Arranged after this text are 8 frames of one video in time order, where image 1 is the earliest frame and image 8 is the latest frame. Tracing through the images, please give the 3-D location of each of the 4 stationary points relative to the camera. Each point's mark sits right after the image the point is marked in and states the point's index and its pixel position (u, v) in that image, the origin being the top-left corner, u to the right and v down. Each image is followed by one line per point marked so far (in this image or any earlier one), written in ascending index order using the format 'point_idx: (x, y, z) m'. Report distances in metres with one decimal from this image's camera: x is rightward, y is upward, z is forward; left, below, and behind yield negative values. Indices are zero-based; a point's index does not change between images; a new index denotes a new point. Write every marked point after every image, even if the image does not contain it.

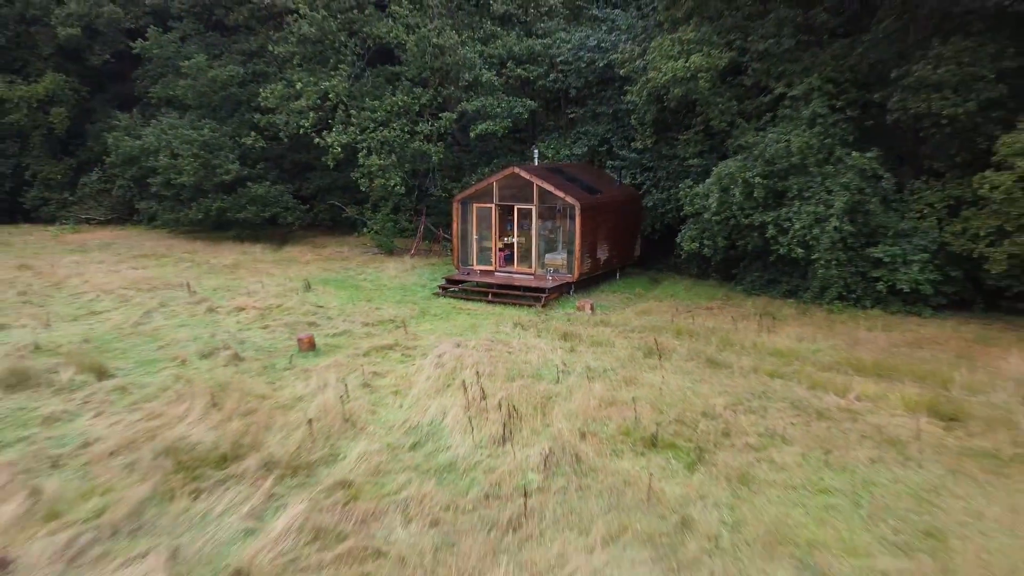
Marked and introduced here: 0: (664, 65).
0: (+2.3, +3.3, +9.7) m
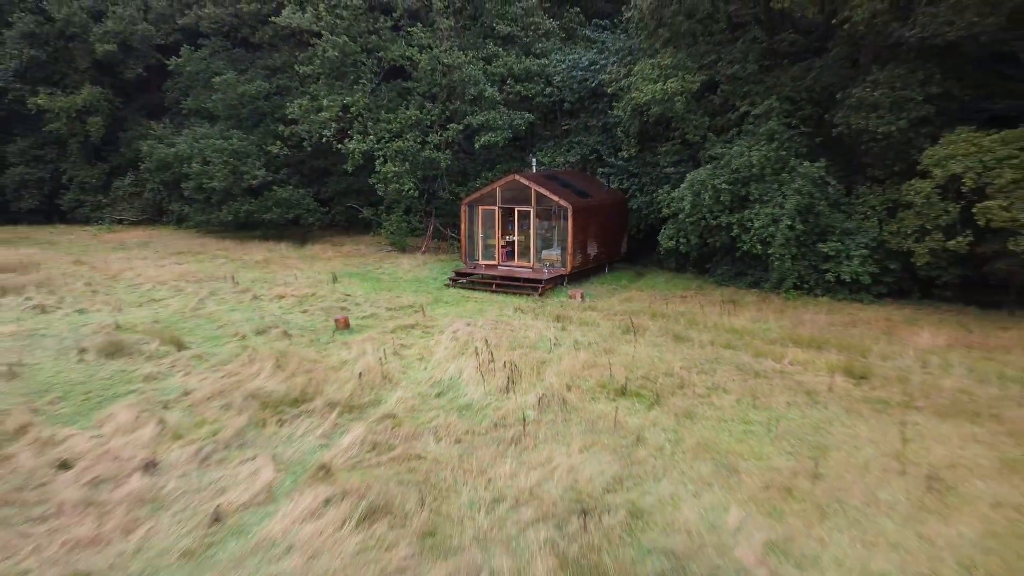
0: (+2.3, +3.4, +11.1) m
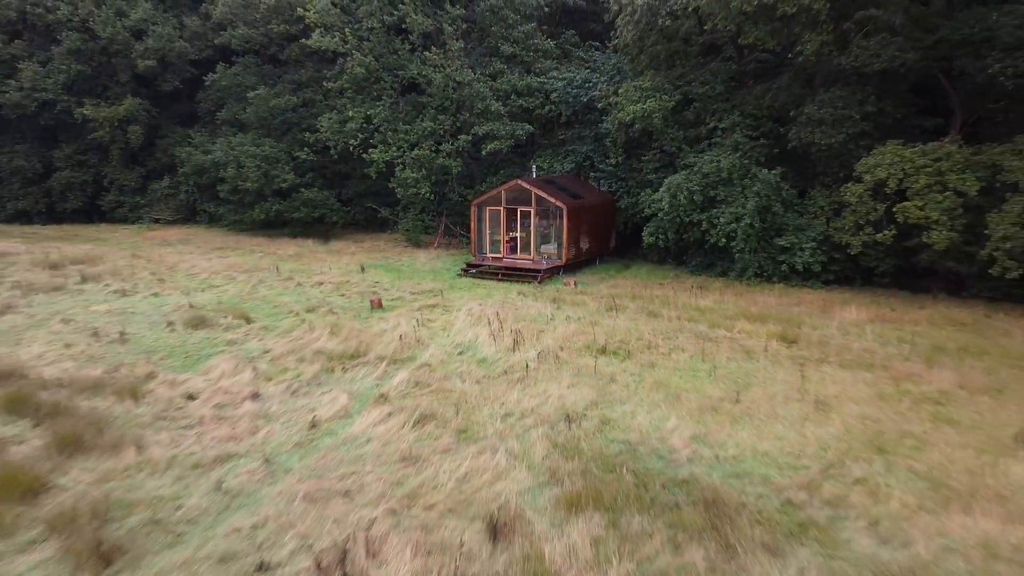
0: (+2.4, +3.6, +12.9) m
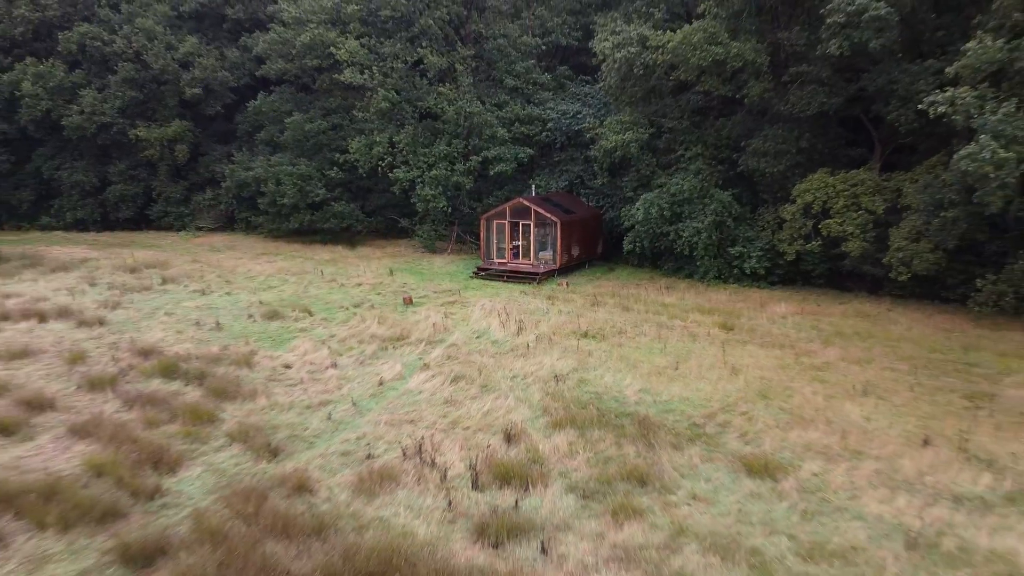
0: (+2.4, +3.7, +15.6) m
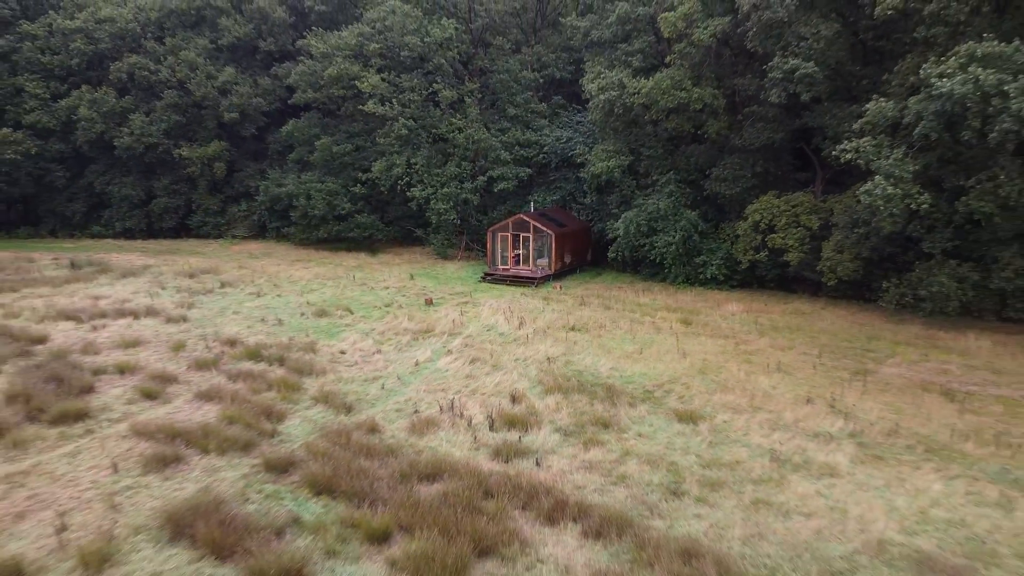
0: (+2.5, +3.6, +18.4) m
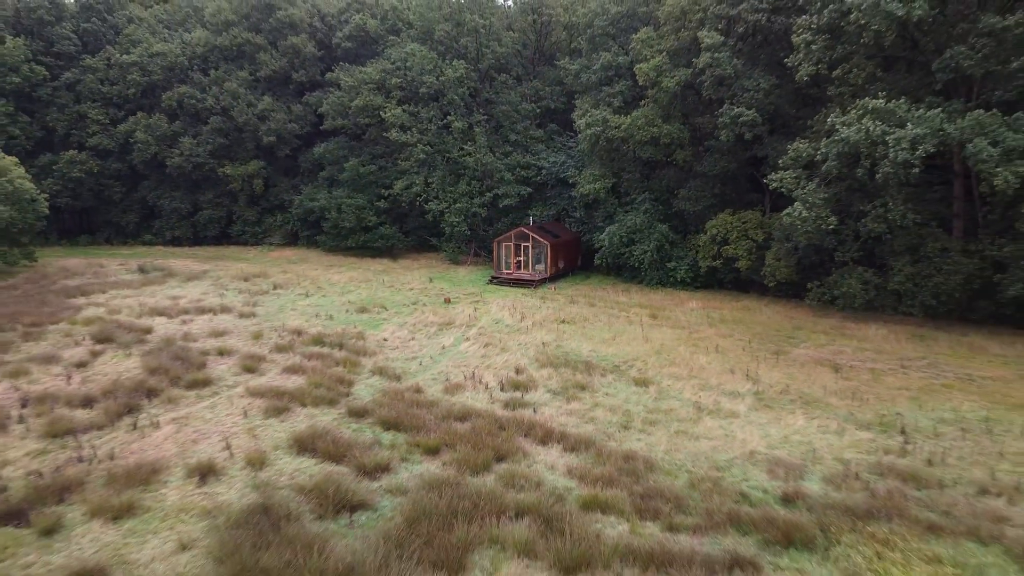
0: (+2.6, +3.6, +22.1) m
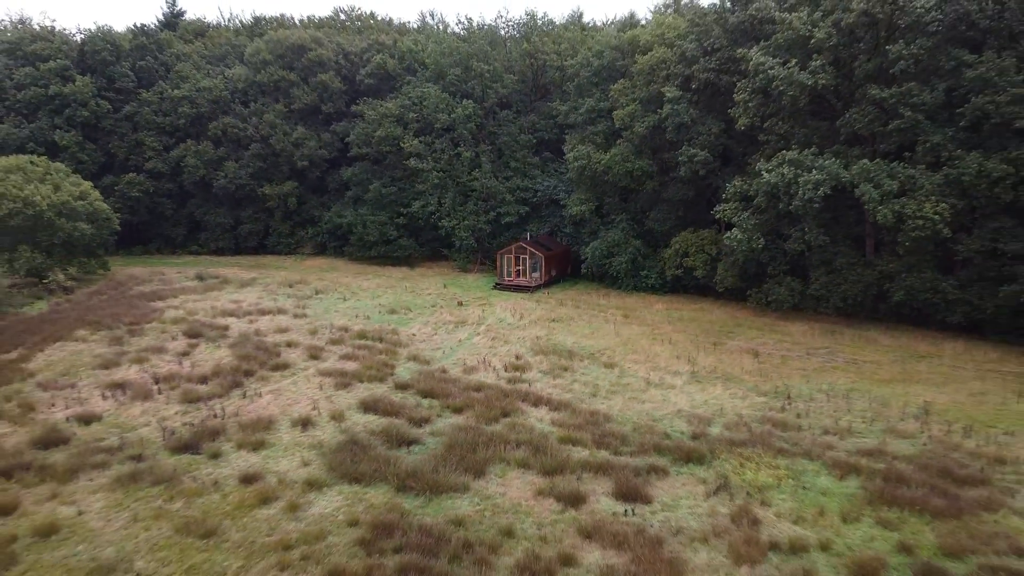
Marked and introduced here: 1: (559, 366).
0: (+2.6, +3.4, +26.5) m
1: (+1.2, -2.1, +17.2) m
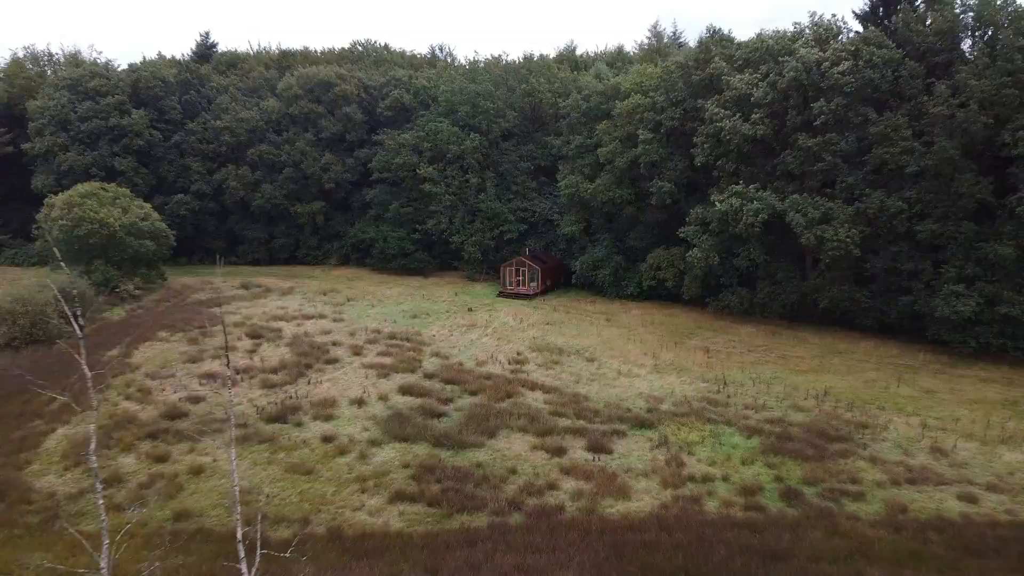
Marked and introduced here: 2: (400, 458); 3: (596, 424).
0: (+2.6, +3.0, +31.2) m
1: (+1.3, -2.5, +21.8) m
2: (-2.6, -4.0, +15.3) m
3: (+2.2, -3.6, +17.0) m
